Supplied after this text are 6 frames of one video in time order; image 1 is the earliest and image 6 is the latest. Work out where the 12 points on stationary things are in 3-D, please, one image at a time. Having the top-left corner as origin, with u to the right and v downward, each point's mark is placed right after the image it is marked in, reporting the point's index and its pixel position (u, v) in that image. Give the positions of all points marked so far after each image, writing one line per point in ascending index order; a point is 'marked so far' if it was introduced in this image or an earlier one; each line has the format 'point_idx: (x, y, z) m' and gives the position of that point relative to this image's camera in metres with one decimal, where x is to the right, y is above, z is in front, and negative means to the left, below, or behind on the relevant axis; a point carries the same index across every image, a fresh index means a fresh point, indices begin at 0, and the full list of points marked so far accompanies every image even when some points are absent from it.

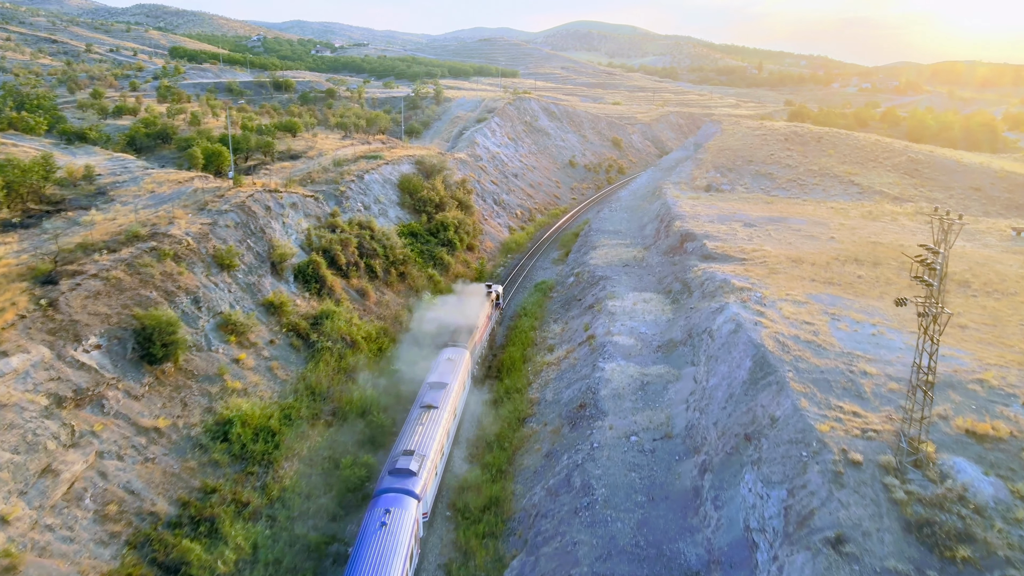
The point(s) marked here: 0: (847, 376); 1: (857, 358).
0: (+7.1, -1.9, +15.8) m
1: (+8.0, -1.6, +17.2) m
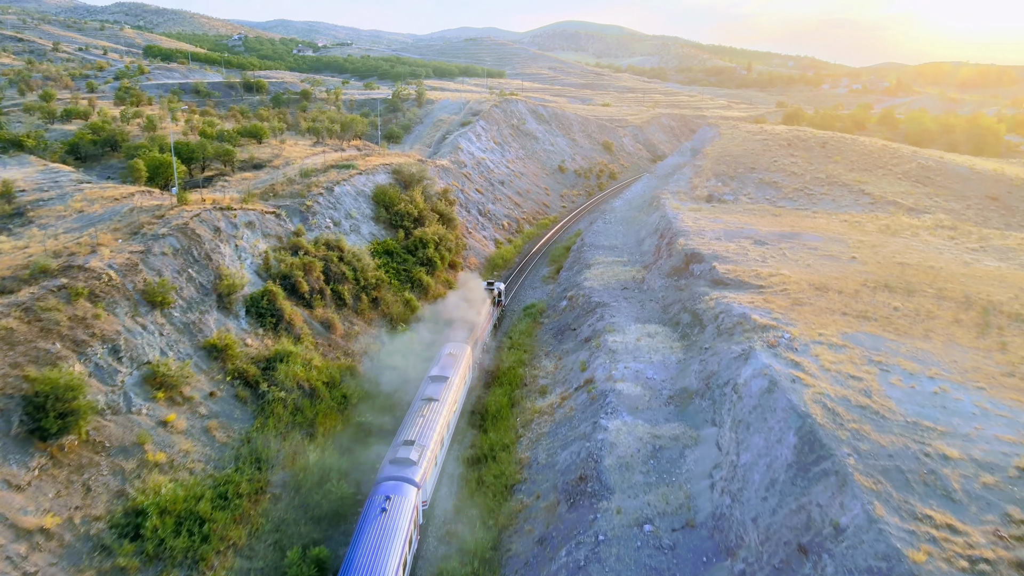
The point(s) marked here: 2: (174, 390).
0: (+6.9, -2.9, +12.4) m
1: (+7.7, -2.7, +13.8) m
2: (-8.3, -2.5, +18.3) m
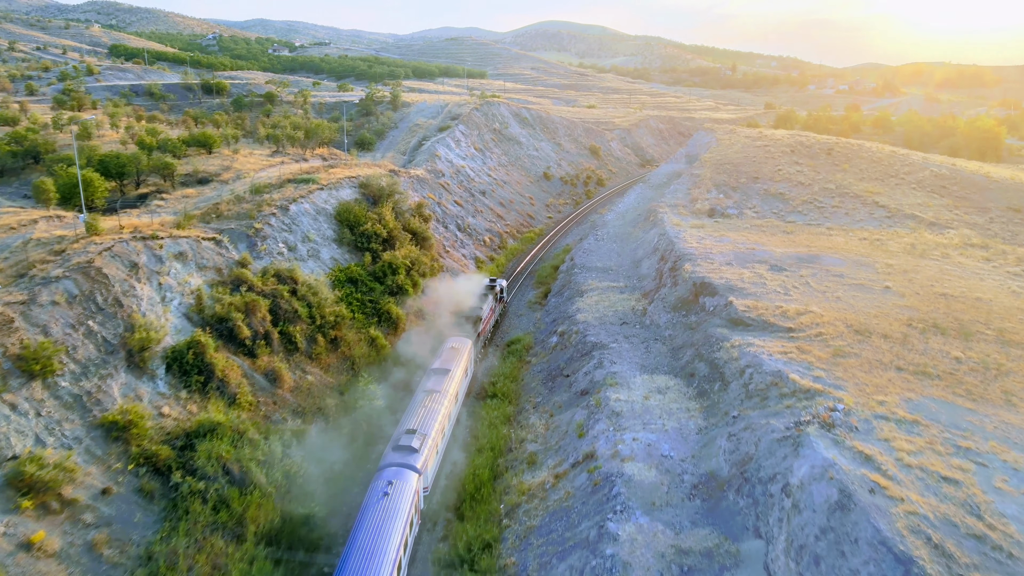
0: (+6.7, -4.2, +8.4) m
1: (+7.4, -3.9, +9.7) m
2: (-8.7, -3.8, +13.9) m
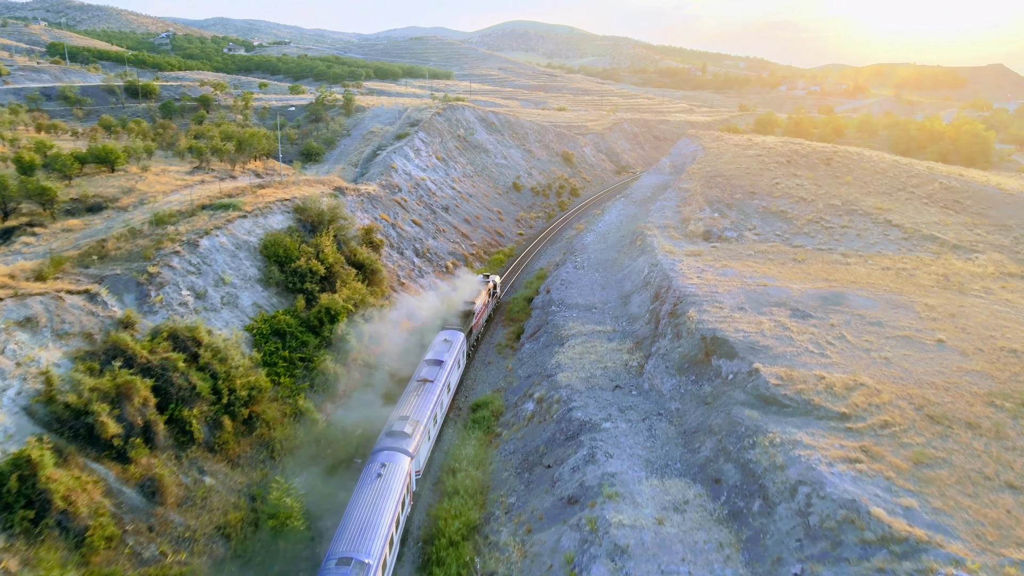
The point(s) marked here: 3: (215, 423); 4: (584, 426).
0: (+6.5, -5.7, +3.2) m
1: (+7.2, -5.5, +4.5) m
2: (-9.1, -5.6, +8.1) m
3: (-7.6, -3.4, +18.8) m
4: (+1.8, -3.6, +19.0) m
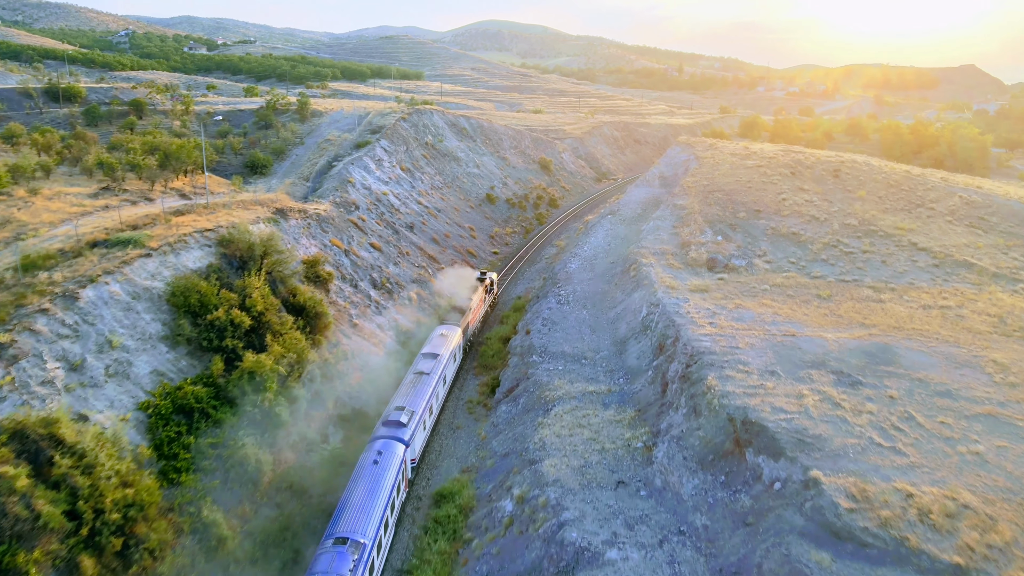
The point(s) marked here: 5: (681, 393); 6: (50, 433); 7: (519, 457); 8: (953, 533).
0: (+6.5, -7.2, -1.7) m
1: (+7.1, -6.9, -0.3) m
2: (-9.3, -7.2, +2.7) m
3: (-8.1, -5.0, +13.5) m
4: (+1.3, -5.1, +14.0) m
5: (+4.3, -2.6, +19.1) m
6: (-9.3, -3.0, +14.8) m
7: (+0.2, -4.4, +19.4) m
8: (+7.1, -3.9, +12.0) m
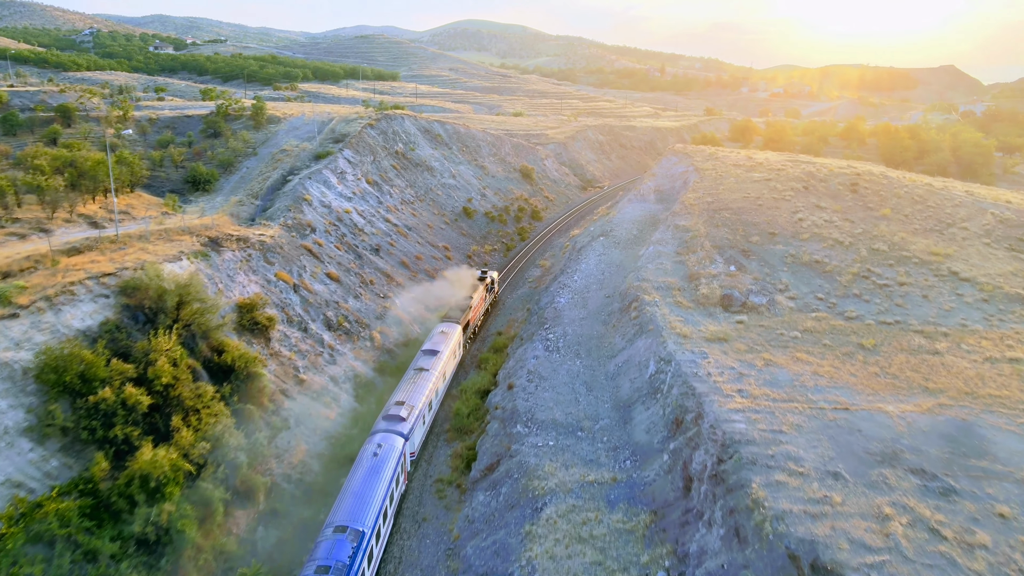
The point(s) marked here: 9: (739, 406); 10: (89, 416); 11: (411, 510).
0: (+6.6, -8.6, -6.2) m
1: (+7.2, -8.4, -4.8) m
2: (-9.2, -8.7, -2.3) m
3: (-8.3, -6.5, +8.6) m
4: (+1.0, -6.6, +9.3) m
5: (+3.9, -4.1, +14.4) m
6: (-9.6, -4.5, +9.8) m
7: (-0.2, -5.9, +14.7) m
8: (+6.9, -5.3, +7.5) m
9: (+5.2, -2.7, +17.0) m
10: (-9.0, -2.7, +15.8) m
11: (-2.6, -5.7, +19.3) m
